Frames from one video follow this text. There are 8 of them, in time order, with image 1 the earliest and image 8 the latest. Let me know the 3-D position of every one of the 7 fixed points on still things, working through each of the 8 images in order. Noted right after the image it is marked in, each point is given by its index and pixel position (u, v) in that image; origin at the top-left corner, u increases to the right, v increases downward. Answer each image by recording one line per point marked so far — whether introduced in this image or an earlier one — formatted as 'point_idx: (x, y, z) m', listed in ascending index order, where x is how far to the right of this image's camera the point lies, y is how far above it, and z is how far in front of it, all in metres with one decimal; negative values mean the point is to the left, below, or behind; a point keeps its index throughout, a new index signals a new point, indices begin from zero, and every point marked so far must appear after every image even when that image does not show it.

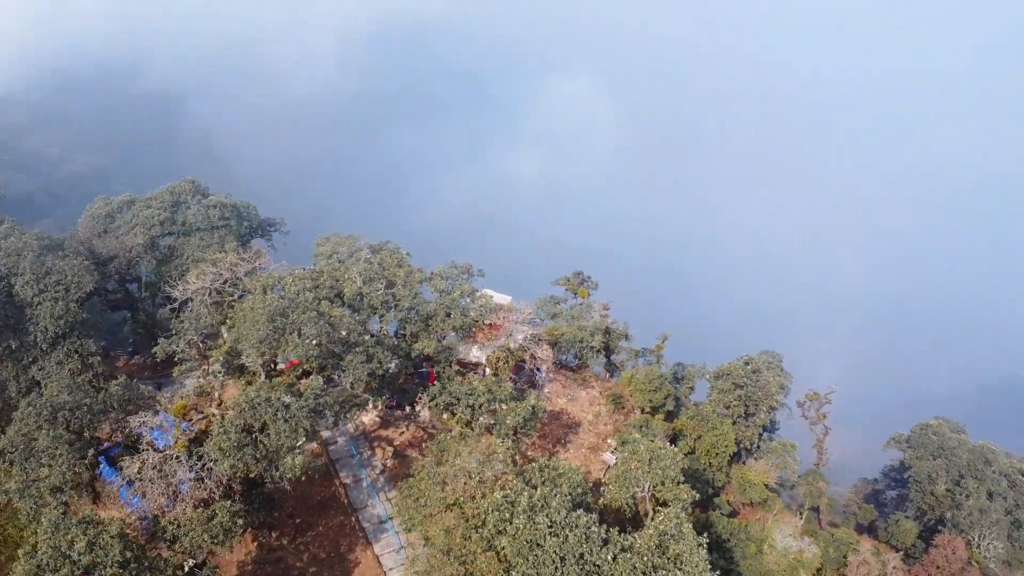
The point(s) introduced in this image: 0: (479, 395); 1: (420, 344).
0: (-0.7, -3.6, +19.1) m
1: (-3.1, -2.0, +18.8) m
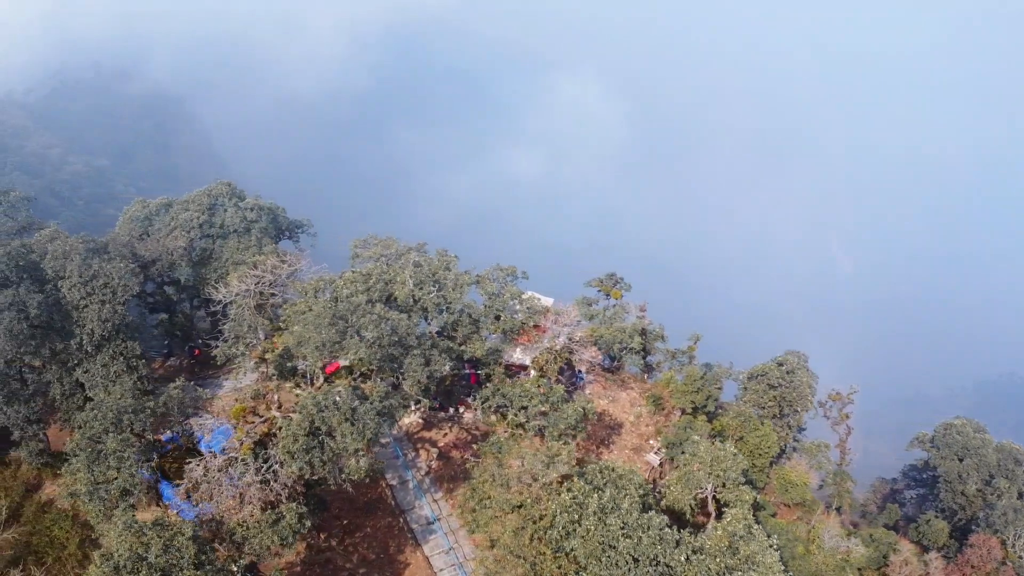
0: (+1.1, -3.7, +19.2) m
1: (-1.3, -2.0, +18.9) m
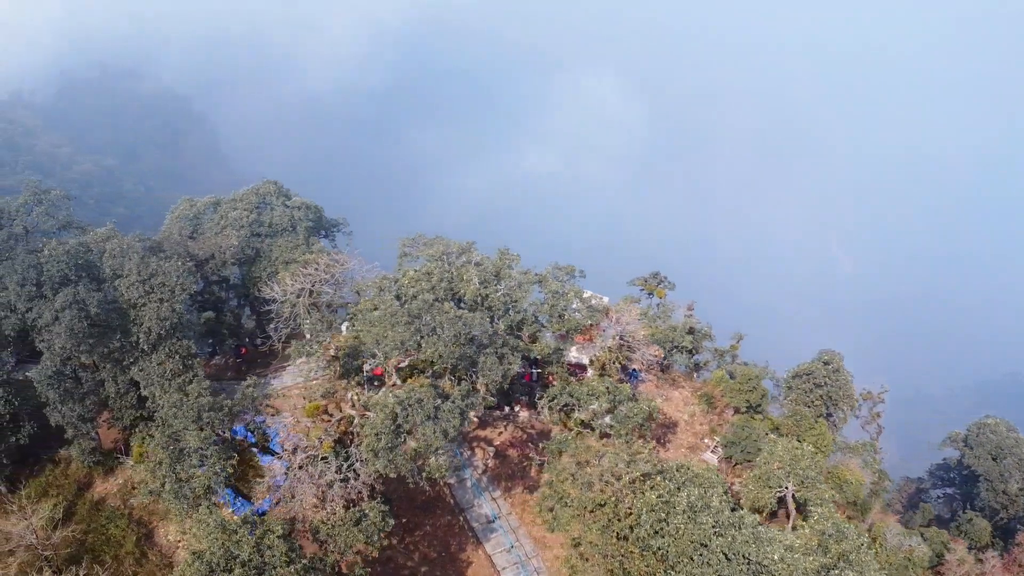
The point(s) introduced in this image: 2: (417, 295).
0: (+3.3, -3.7, +19.1) m
1: (+1.0, -2.0, +18.9) m
2: (-3.2, -0.2, +19.2) m
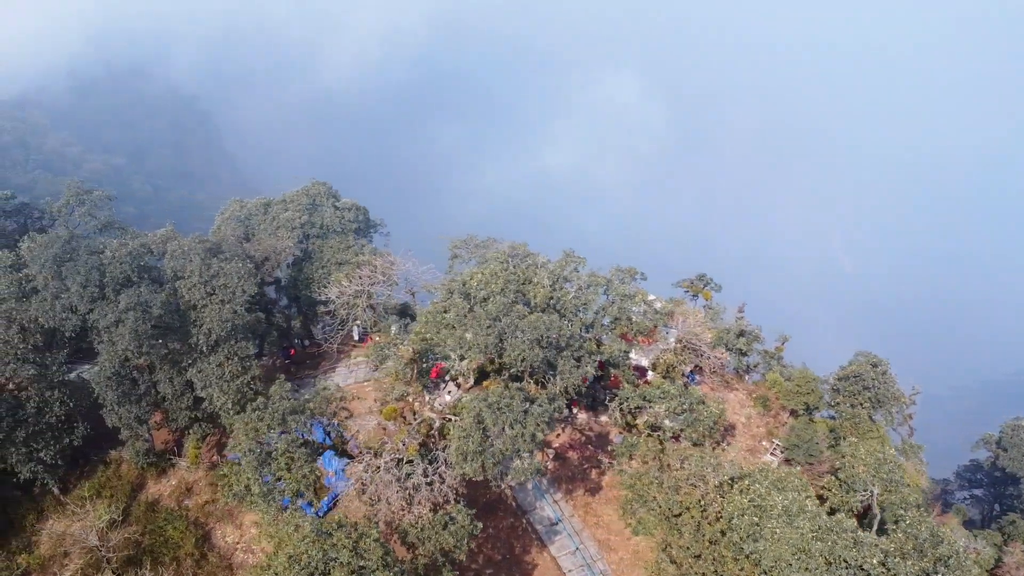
0: (+5.7, -3.8, +19.1) m
1: (+3.4, -2.1, +18.8) m
2: (-0.8, -0.3, +19.1) m
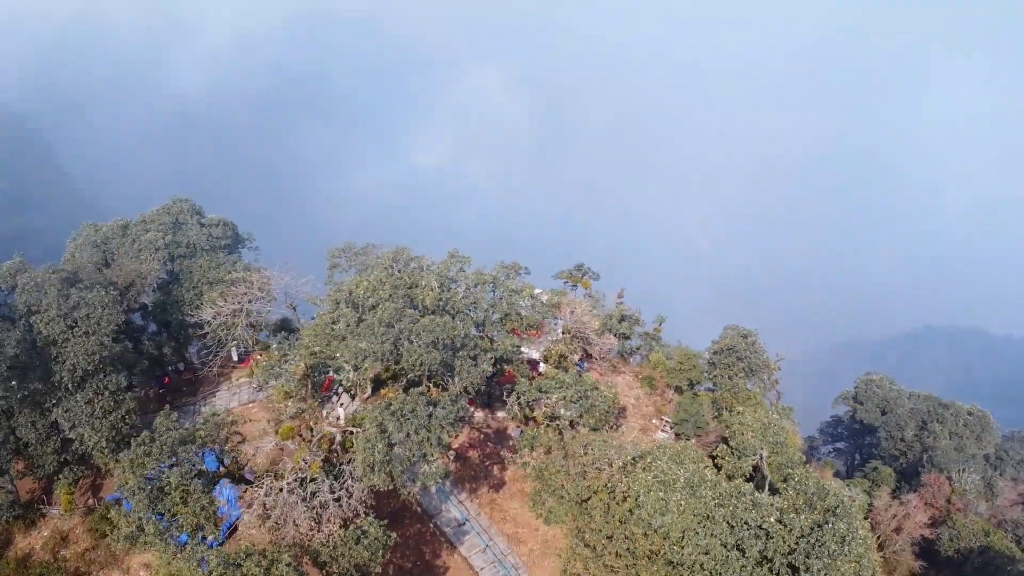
0: (+1.9, -3.6, +20.2) m
1: (-0.5, -2.1, +19.5) m
2: (-4.8, -0.6, +19.2) m
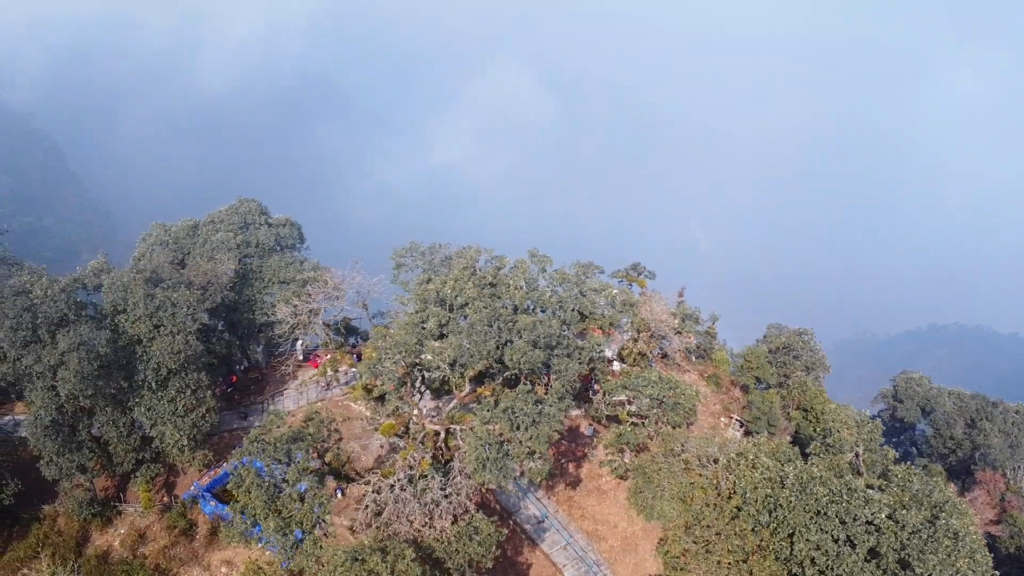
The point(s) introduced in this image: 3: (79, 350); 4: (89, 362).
0: (+5.0, -3.5, +20.3) m
1: (+2.6, -2.0, +19.6) m
2: (-1.7, -0.6, +19.3) m
3: (-15.3, -2.2, +19.2) m
4: (-14.9, -2.6, +19.2) m
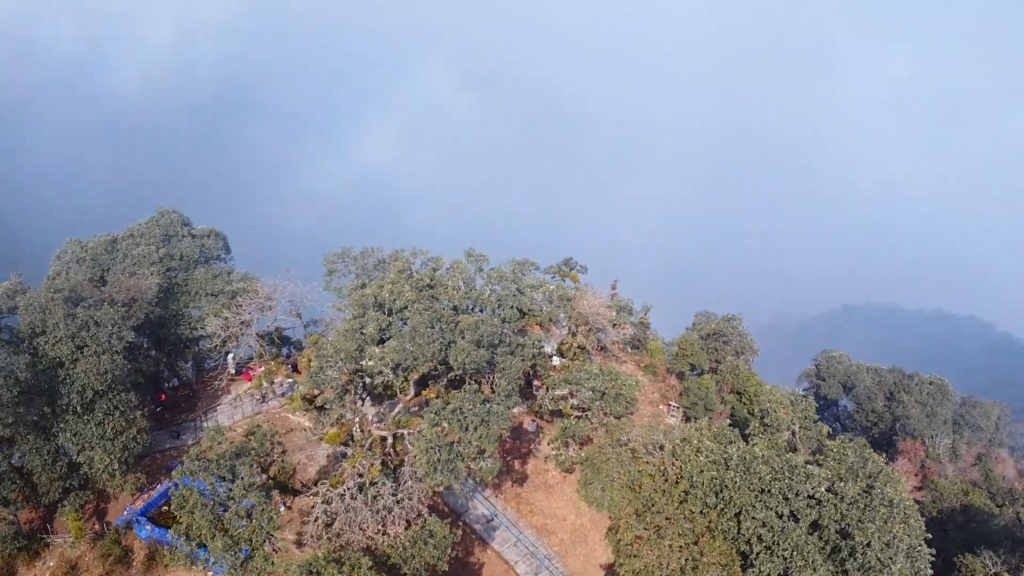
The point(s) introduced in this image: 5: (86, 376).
0: (+2.8, -3.4, +21.1) m
1: (+0.4, -2.0, +20.2) m
2: (-3.9, -0.8, +19.5) m
3: (-17.3, -3.0, +18.2) m
4: (-16.9, -3.4, +18.2) m
5: (-15.3, -3.2, +19.7) m
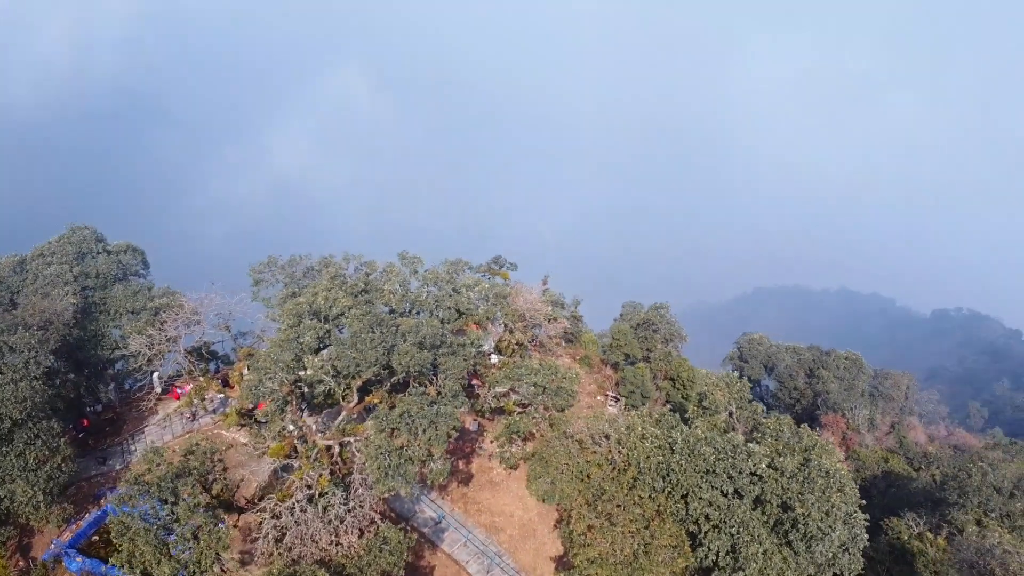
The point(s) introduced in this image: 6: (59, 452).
0: (+0.7, -3.3, +21.7) m
1: (-1.7, -2.1, +20.6) m
2: (-6.0, -1.0, +19.5) m
3: (-19.1, -3.8, +16.8) m
4: (-18.7, -4.2, +16.9) m
5: (-17.2, -3.9, +18.5) m
6: (-16.0, -5.8, +19.7) m
